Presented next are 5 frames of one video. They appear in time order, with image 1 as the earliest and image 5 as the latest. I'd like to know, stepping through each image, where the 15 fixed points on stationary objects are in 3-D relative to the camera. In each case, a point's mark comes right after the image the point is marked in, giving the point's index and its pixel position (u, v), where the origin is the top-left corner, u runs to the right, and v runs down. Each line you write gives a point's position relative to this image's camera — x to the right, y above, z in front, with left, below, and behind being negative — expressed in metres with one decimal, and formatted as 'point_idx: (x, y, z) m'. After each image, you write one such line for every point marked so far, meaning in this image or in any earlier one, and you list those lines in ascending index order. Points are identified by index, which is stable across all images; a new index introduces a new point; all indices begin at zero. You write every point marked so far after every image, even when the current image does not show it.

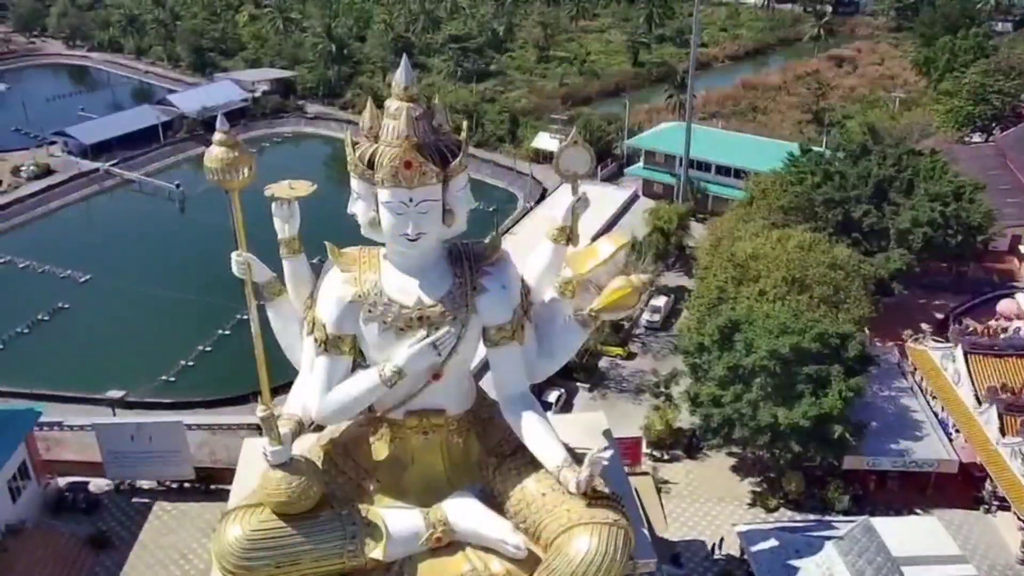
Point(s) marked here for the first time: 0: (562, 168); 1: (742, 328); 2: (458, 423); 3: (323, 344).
0: (+0.4, +1.1, +9.4) m
1: (+2.9, -0.5, +12.7) m
2: (-0.5, -1.2, +9.4) m
3: (-1.7, -0.5, +8.9) m
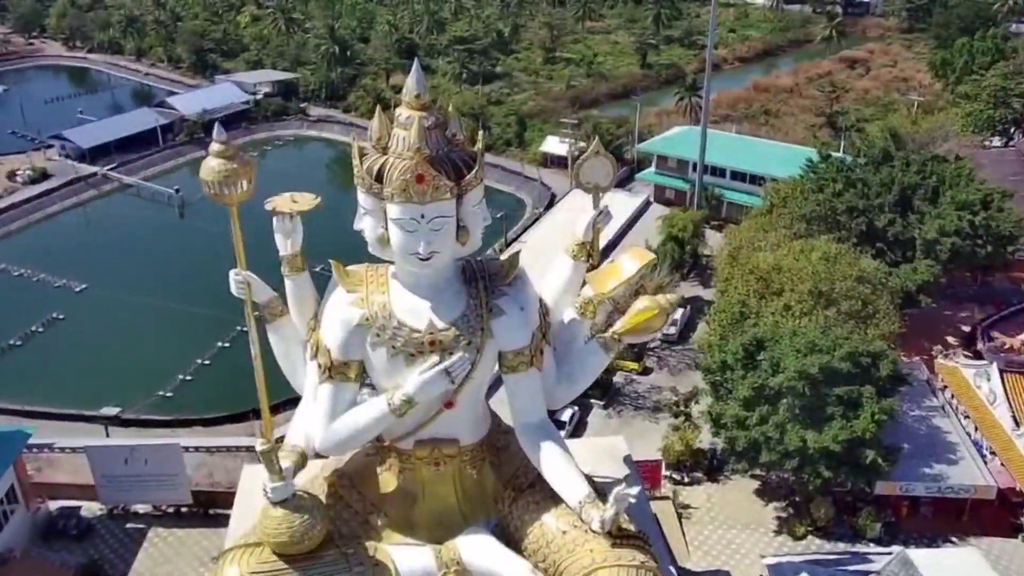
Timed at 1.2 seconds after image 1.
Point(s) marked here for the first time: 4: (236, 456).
0: (+0.6, +0.9, +8.8) m
1: (+3.0, -0.7, +12.1) m
2: (-0.4, -1.4, +8.8) m
3: (-1.5, -0.7, +8.3) m
4: (-3.5, -2.2, +13.1) m
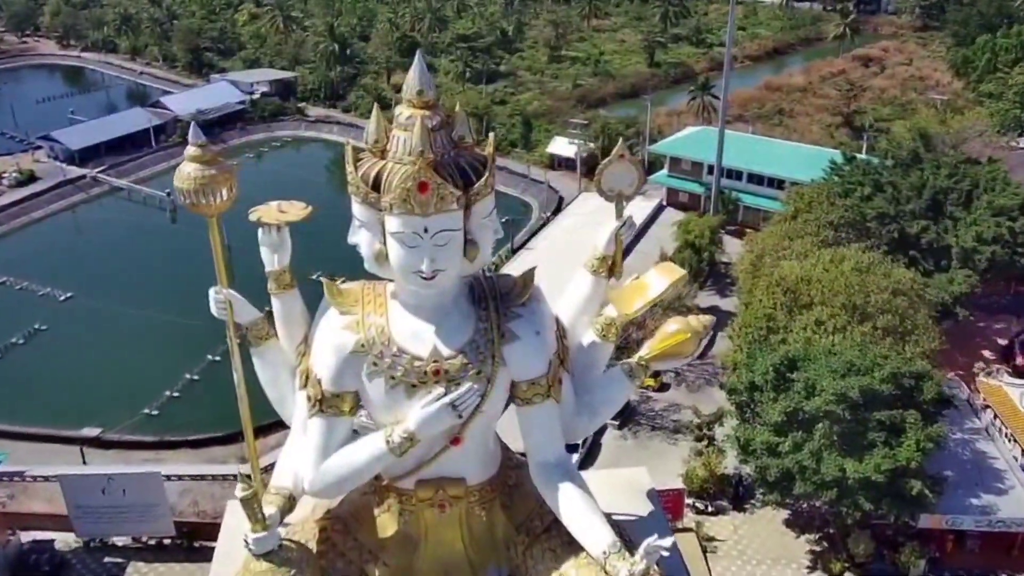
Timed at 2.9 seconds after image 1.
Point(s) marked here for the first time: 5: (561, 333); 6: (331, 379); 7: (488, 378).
0: (+0.7, +0.8, +7.8) m
1: (+3.1, -0.8, +11.1) m
2: (-0.2, -1.6, +7.8) m
3: (-1.4, -0.8, +7.4) m
4: (-3.4, -2.3, +12.2) m
5: (+0.4, -0.3, +7.9) m
6: (-1.3, -0.7, +7.3) m
7: (-0.2, -0.6, +7.3) m
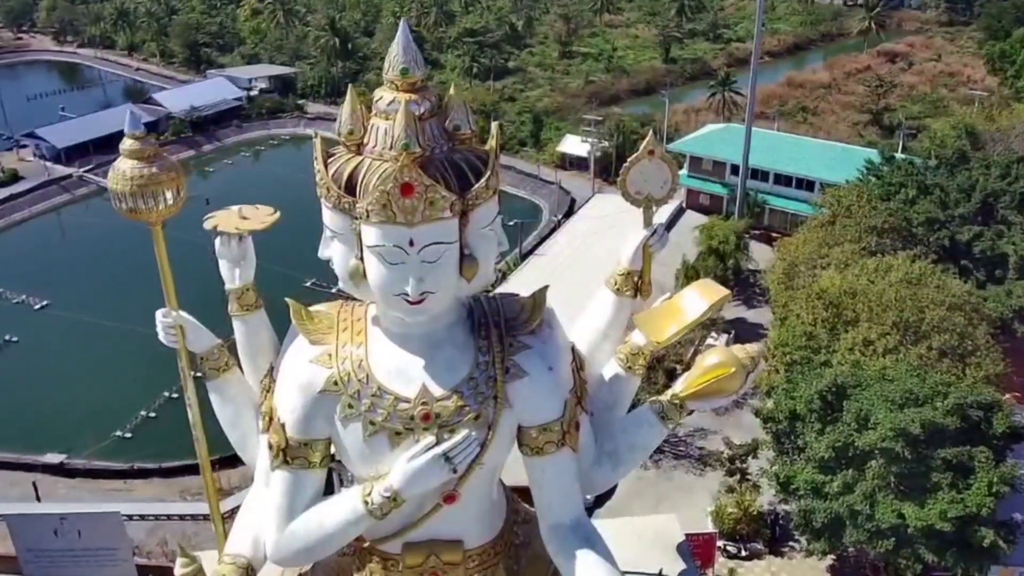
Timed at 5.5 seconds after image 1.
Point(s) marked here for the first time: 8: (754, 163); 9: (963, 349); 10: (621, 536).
0: (+0.8, +0.6, +6.5) m
1: (+3.2, -1.0, +9.7) m
2: (-0.2, -1.7, +6.5) m
3: (-1.4, -1.0, +6.0) m
4: (-3.3, -2.5, +10.8) m
5: (+0.4, -0.5, +6.6) m
6: (-1.3, -0.8, +6.0) m
7: (-0.1, -0.8, +6.0) m
8: (+4.5, +2.3, +19.1) m
9: (+4.7, -0.6, +10.8) m
10: (+0.9, -2.0, +8.2) m
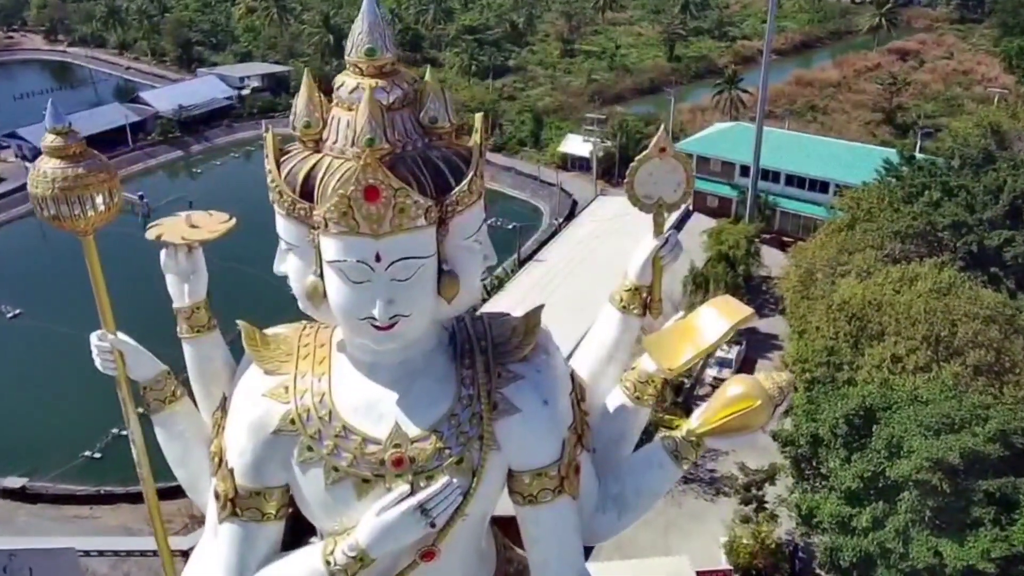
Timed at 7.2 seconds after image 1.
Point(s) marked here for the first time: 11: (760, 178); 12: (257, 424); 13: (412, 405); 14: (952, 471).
0: (+0.7, +0.5, +5.6) m
1: (+3.2, -1.1, +8.8) m
2: (-0.3, -1.8, +5.6) m
3: (-1.4, -1.1, +5.1) m
4: (-3.4, -2.6, +9.9) m
5: (+0.4, -0.6, +5.7) m
6: (-1.3, -0.9, +5.1) m
7: (-0.2, -0.9, +5.1) m
8: (+4.4, +2.2, +18.2) m
9: (+4.7, -0.8, +9.8) m
10: (+0.8, -2.1, +7.3) m
11: (+4.4, +2.0, +18.4) m
12: (-1.3, -0.7, +5.1) m
13: (-0.5, -0.6, +5.1) m
14: (+3.5, -1.5, +8.2) m
